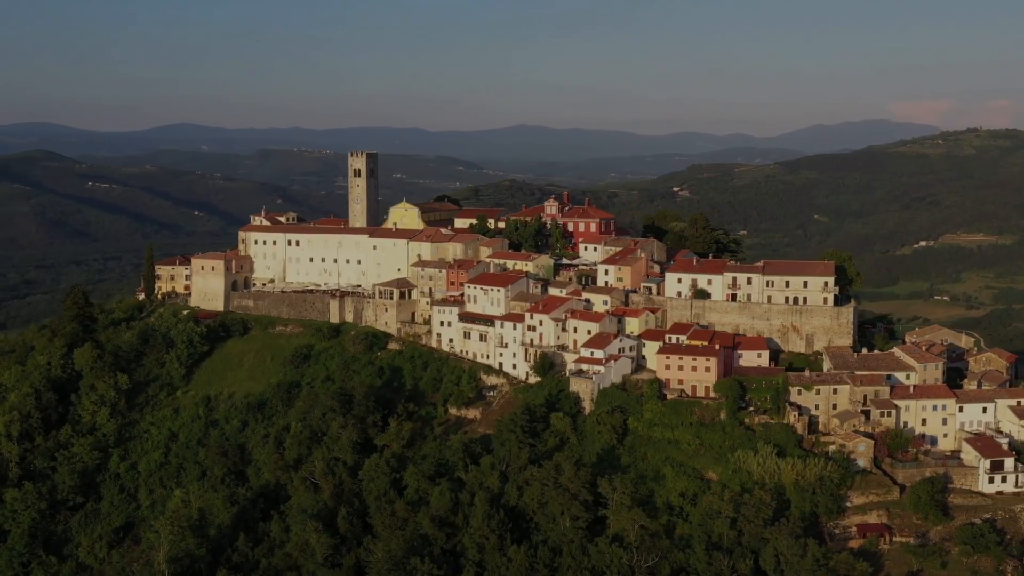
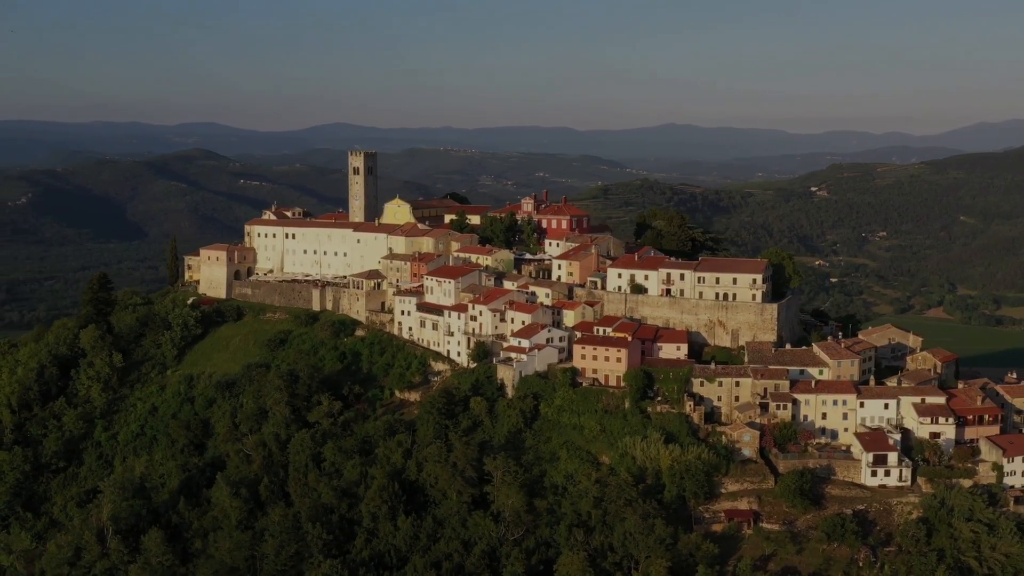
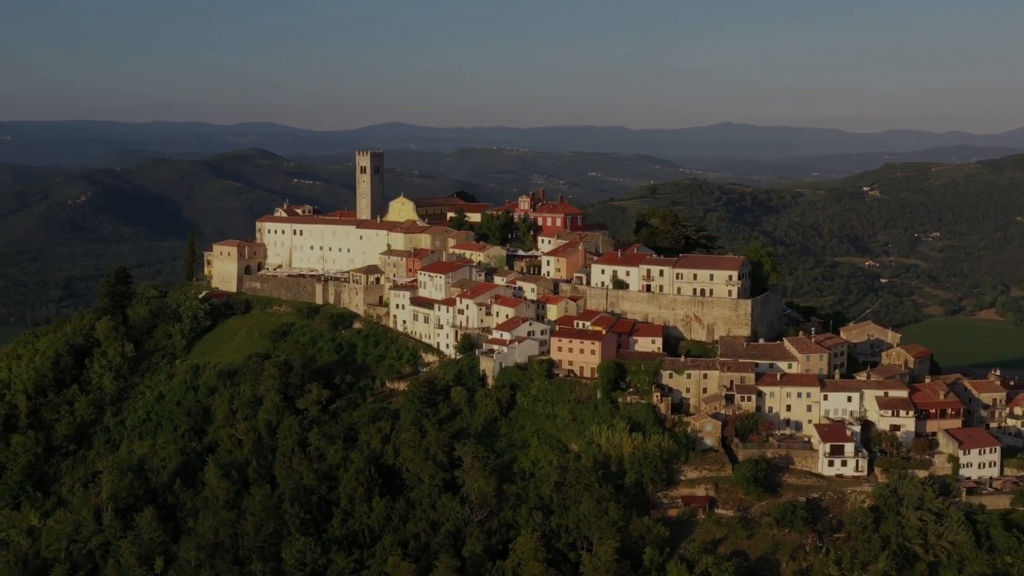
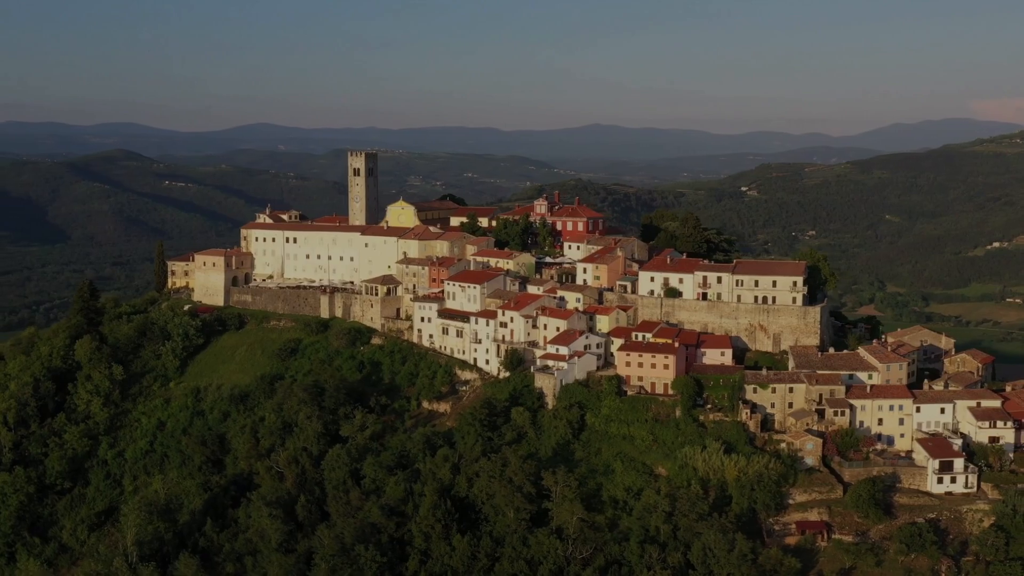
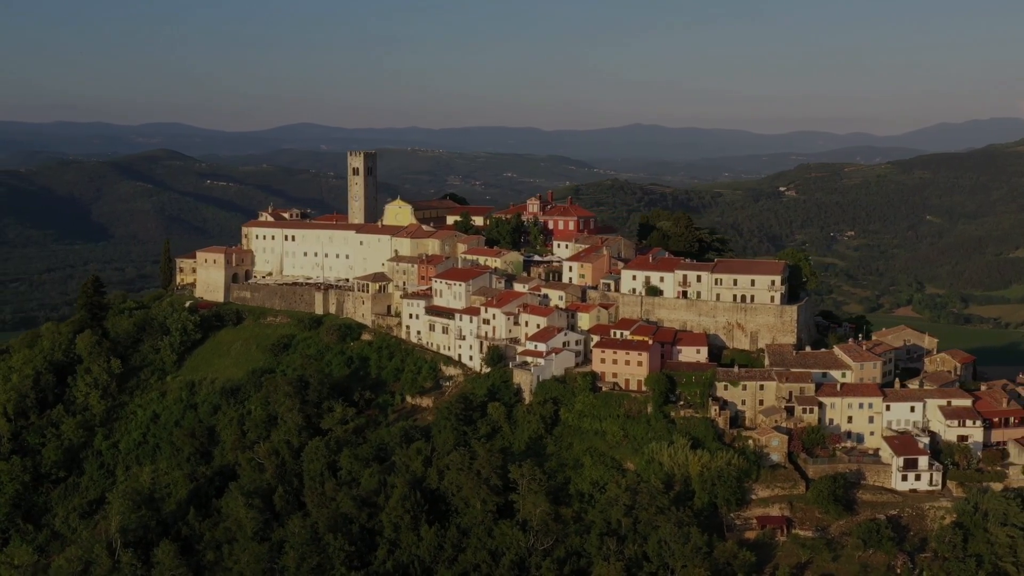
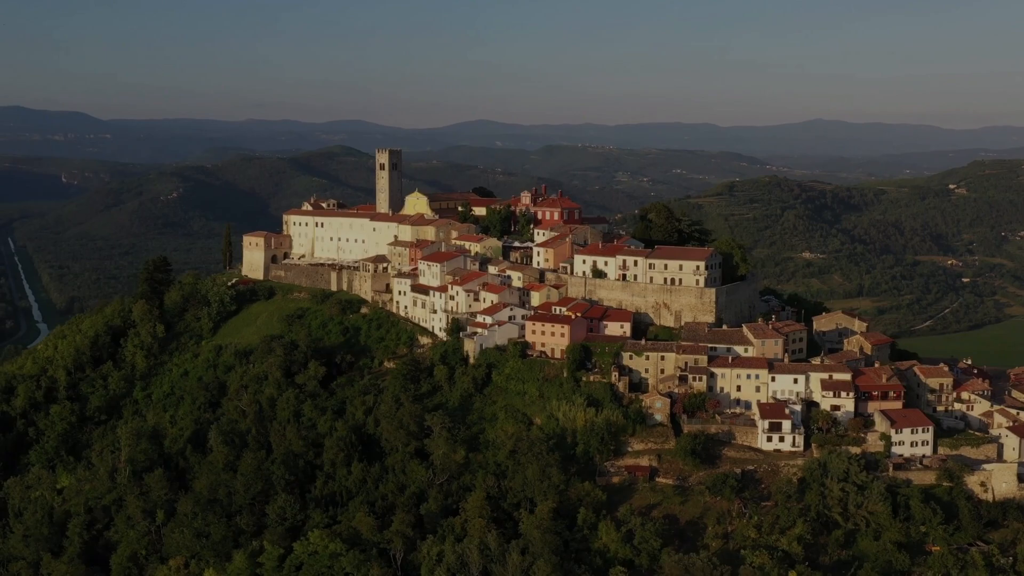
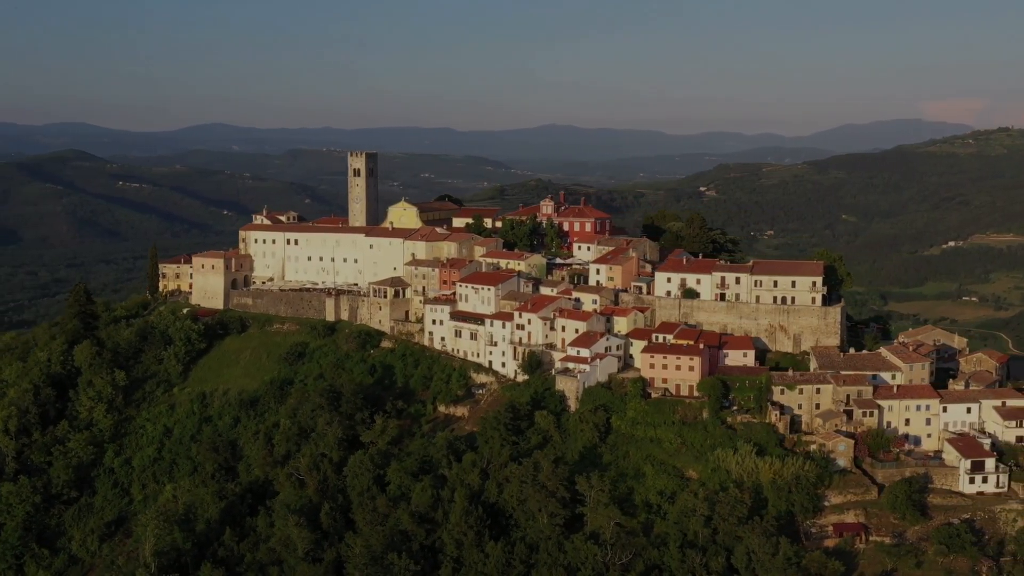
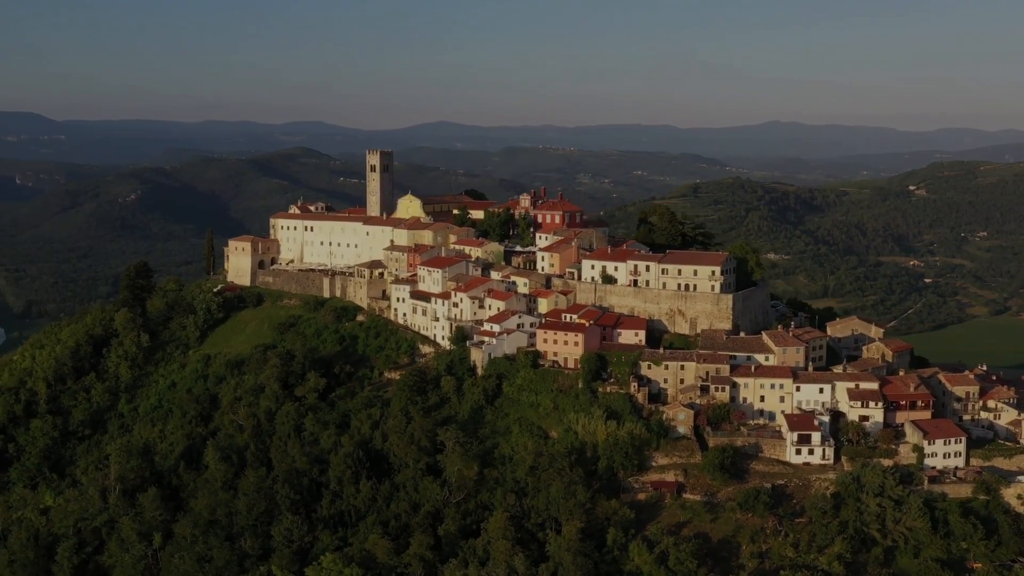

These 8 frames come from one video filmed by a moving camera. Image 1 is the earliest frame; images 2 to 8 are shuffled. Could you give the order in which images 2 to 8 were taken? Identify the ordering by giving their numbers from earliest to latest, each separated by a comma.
7, 4, 5, 2, 3, 8, 6
